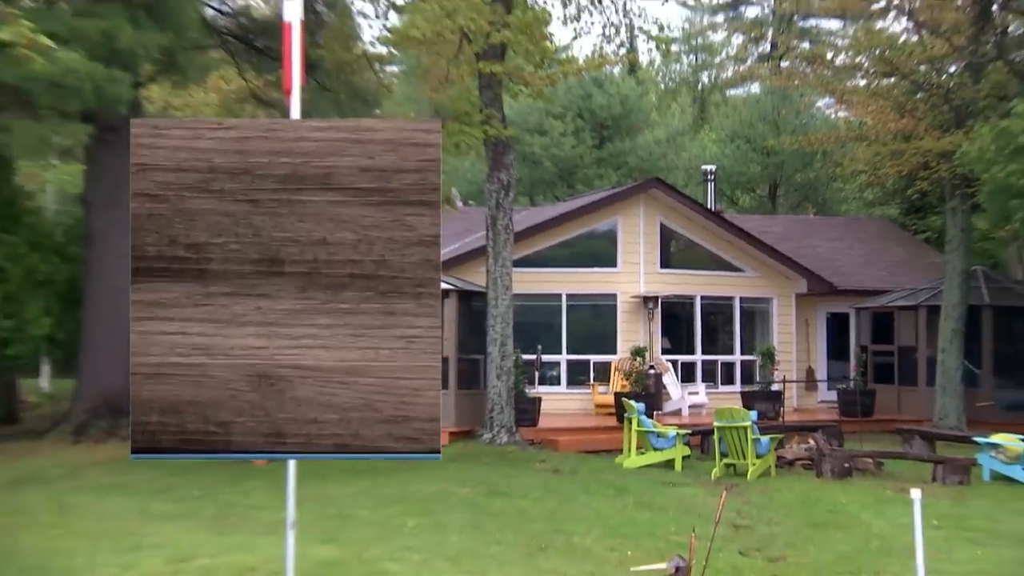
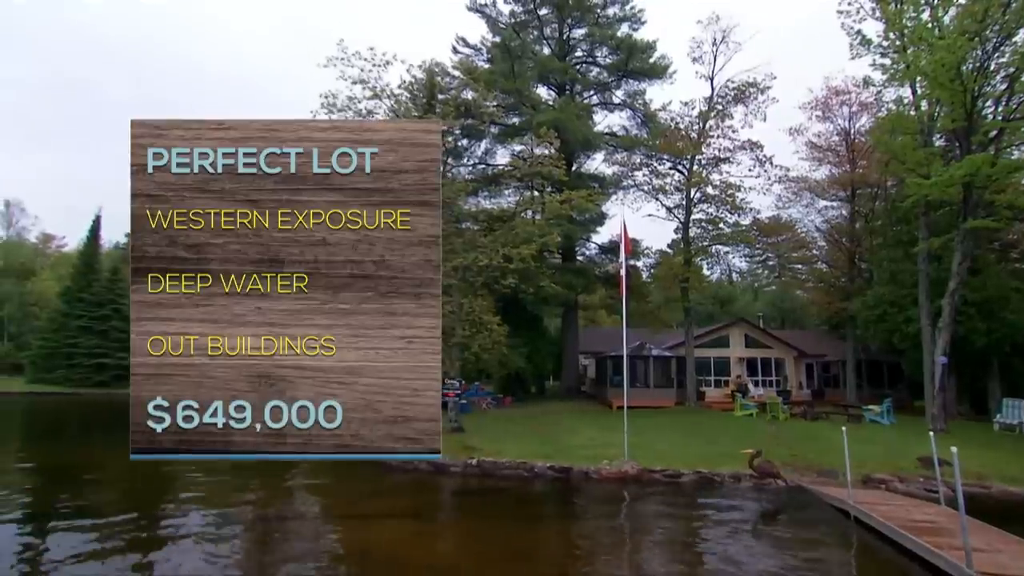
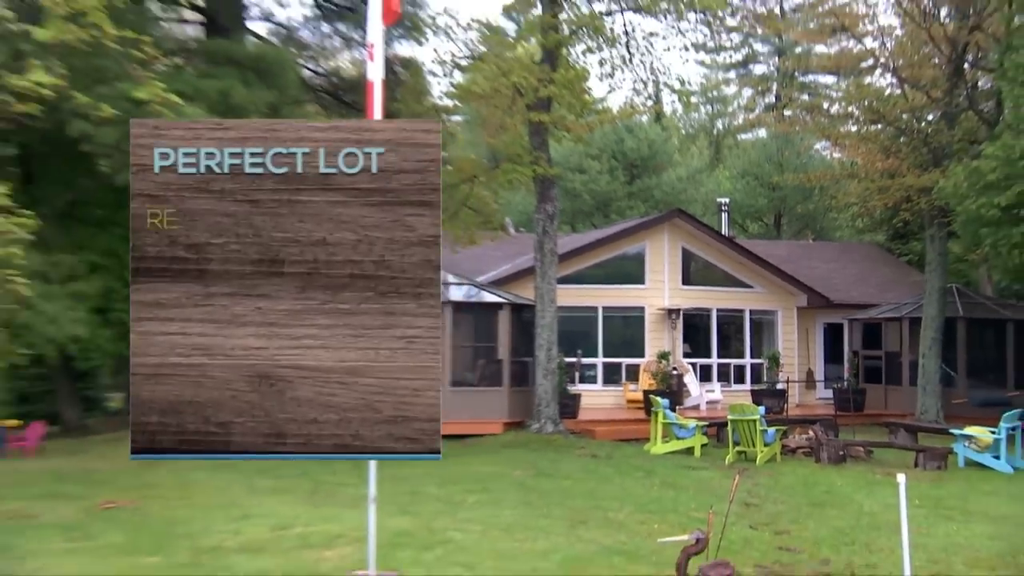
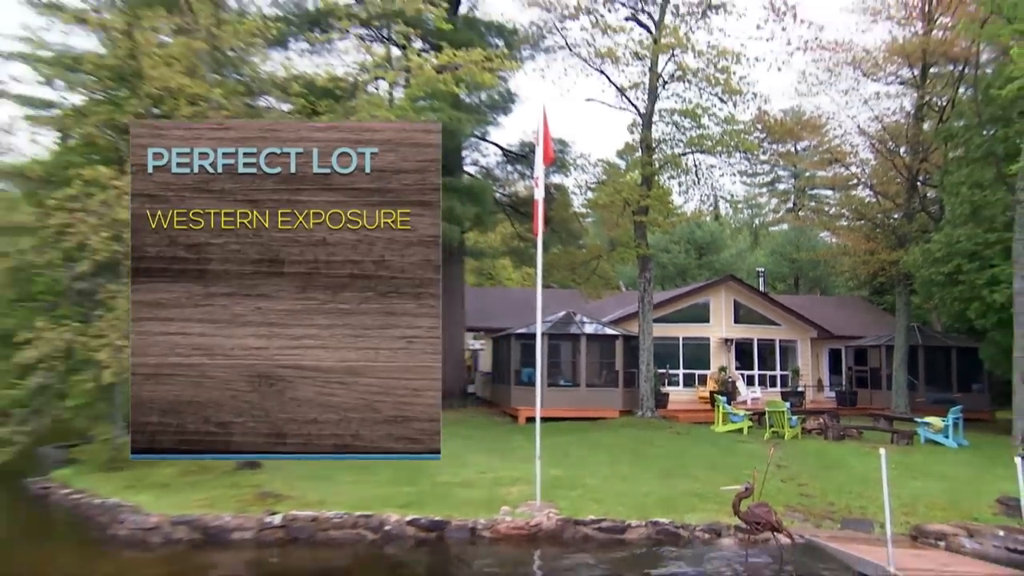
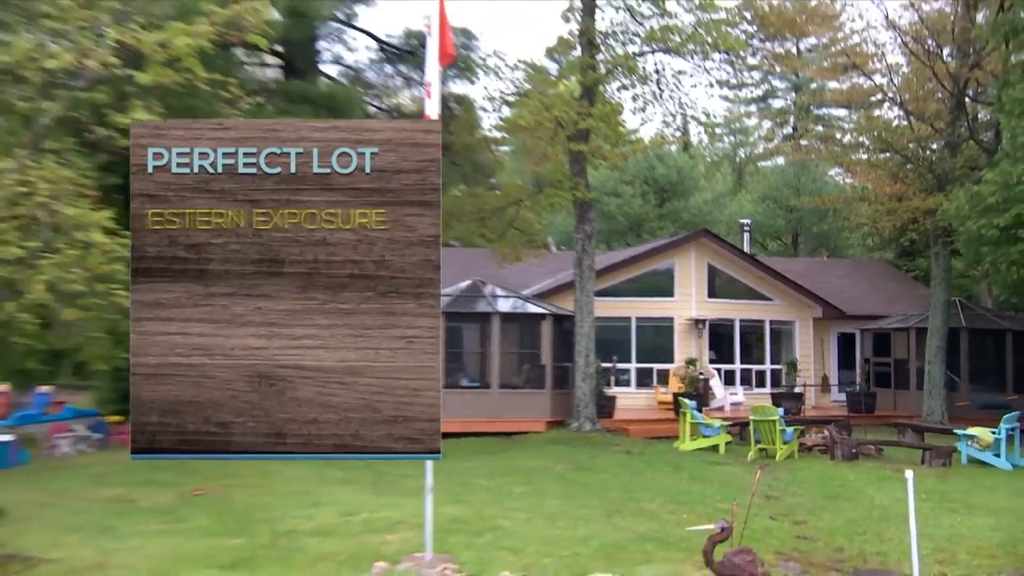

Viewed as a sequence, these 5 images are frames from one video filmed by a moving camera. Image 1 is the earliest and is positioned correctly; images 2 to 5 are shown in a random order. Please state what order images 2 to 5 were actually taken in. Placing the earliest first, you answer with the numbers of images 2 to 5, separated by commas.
3, 5, 4, 2
